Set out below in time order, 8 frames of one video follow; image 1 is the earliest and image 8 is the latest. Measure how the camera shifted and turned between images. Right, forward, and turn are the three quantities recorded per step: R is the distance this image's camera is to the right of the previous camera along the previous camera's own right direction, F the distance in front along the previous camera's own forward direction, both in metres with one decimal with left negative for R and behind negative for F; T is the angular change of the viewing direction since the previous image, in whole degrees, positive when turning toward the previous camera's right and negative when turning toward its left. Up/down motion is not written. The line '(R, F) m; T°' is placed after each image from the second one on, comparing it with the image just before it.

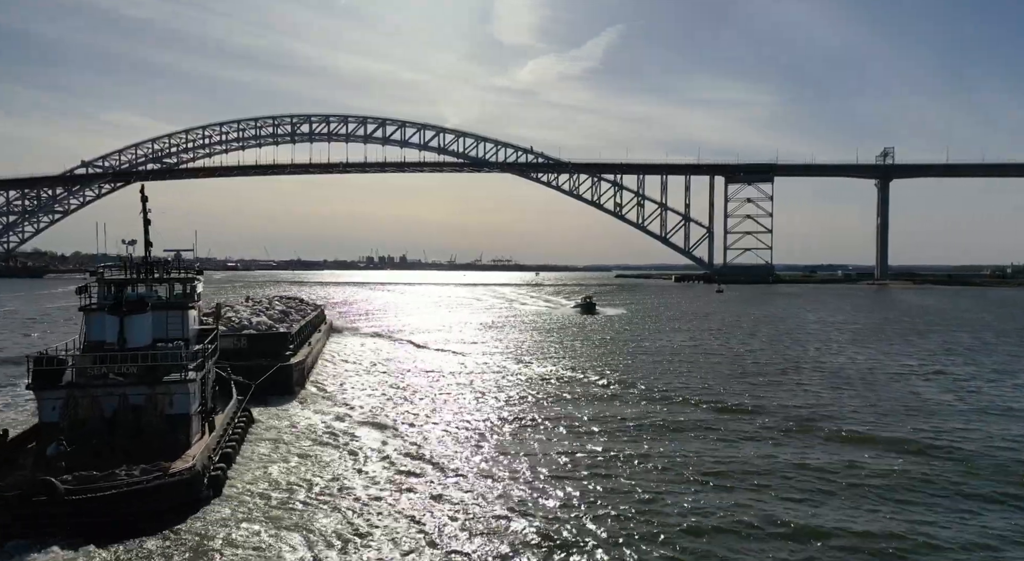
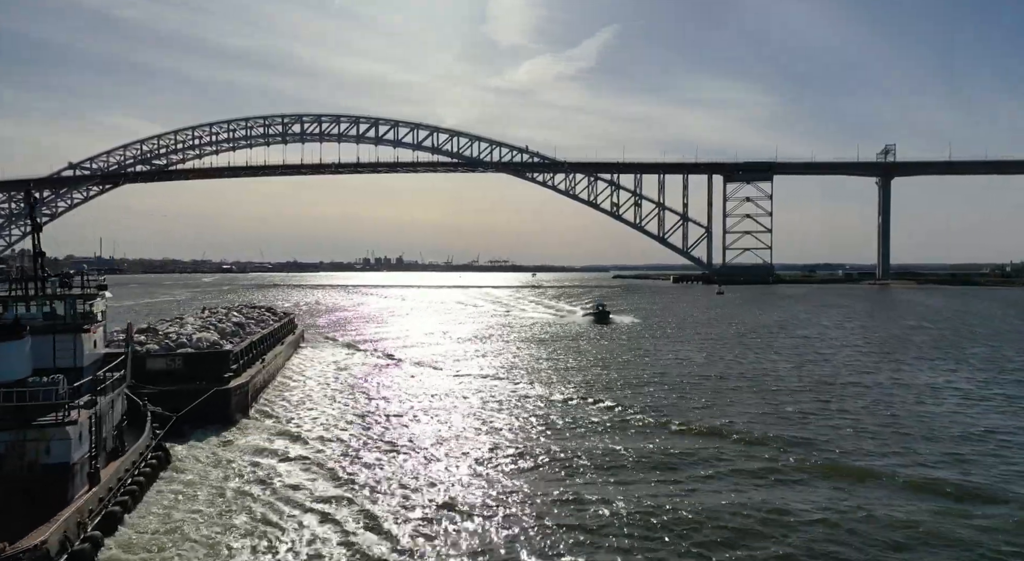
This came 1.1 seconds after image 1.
(+0.3, +2.3) m; 0°
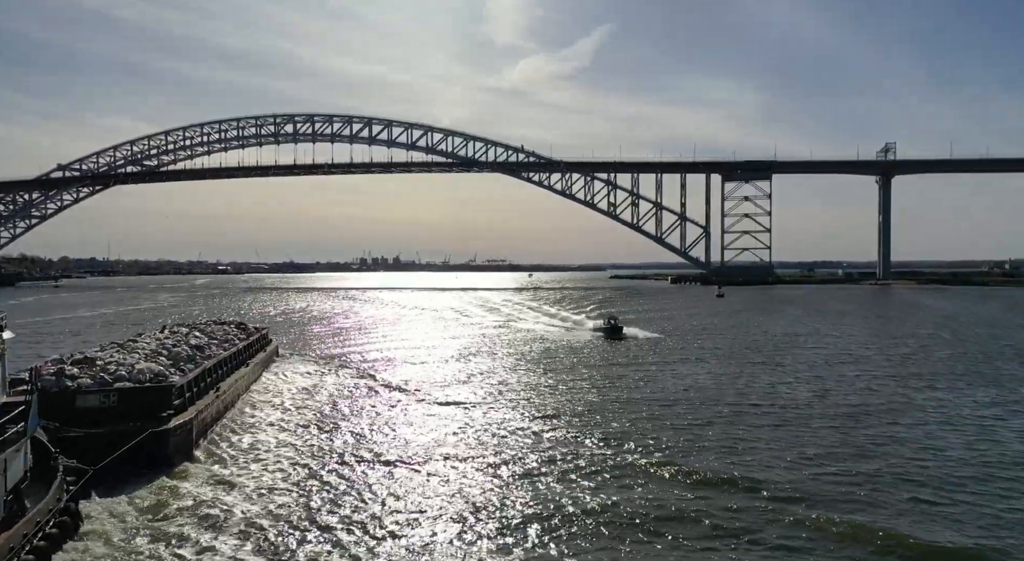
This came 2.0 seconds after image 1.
(+0.2, +1.7) m; 0°
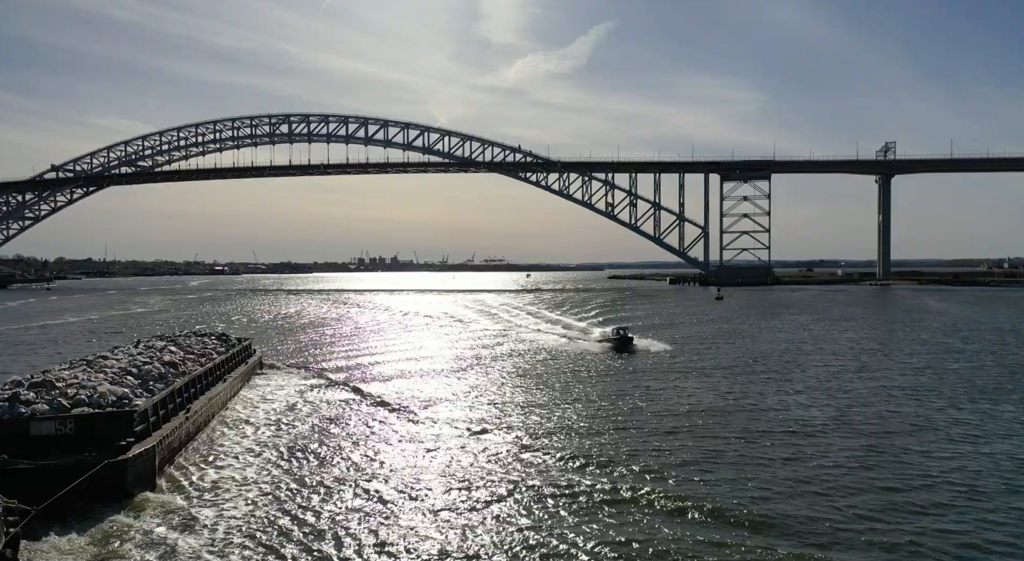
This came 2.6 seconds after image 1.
(+0.1, +1.0) m; 0°
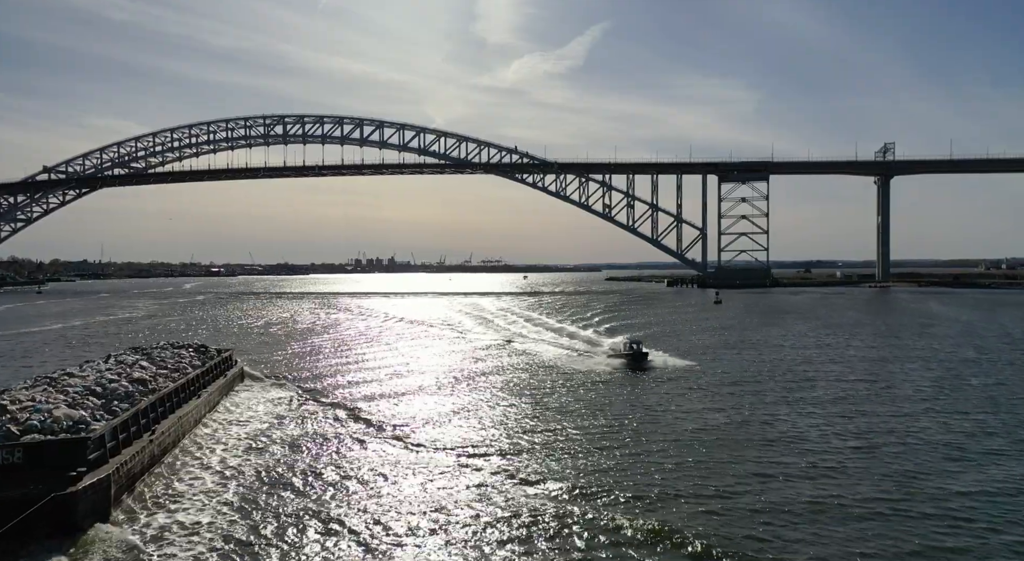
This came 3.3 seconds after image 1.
(+0.1, +1.1) m; 0°
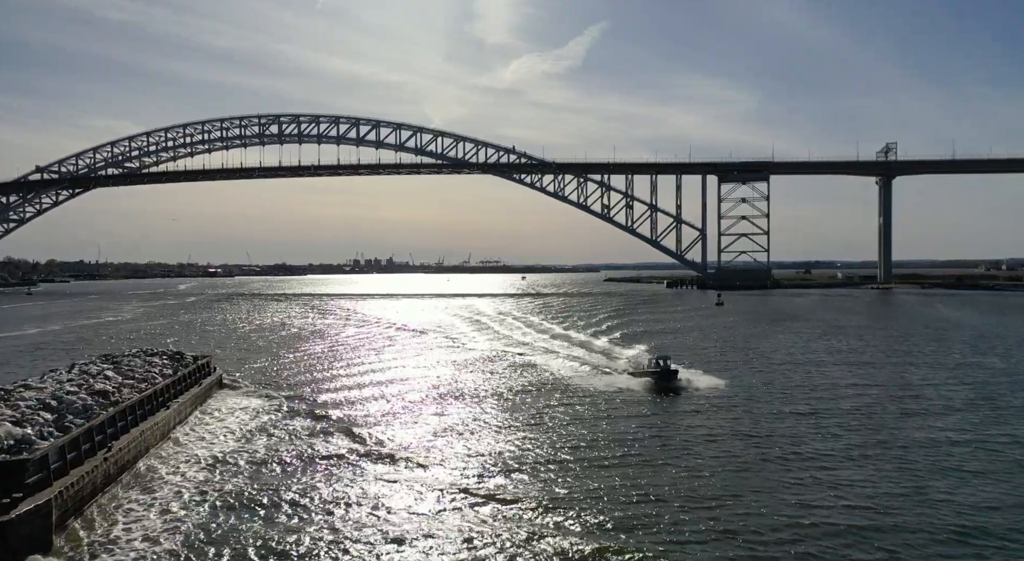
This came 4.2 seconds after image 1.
(+0.1, +1.4) m; 0°
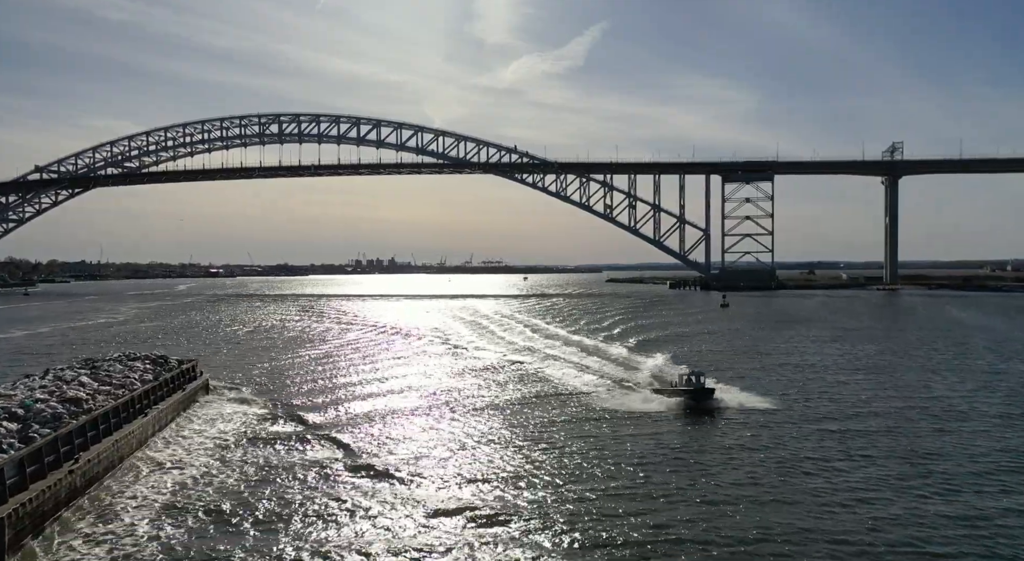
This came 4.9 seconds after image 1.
(0.0, +1.1) m; 0°
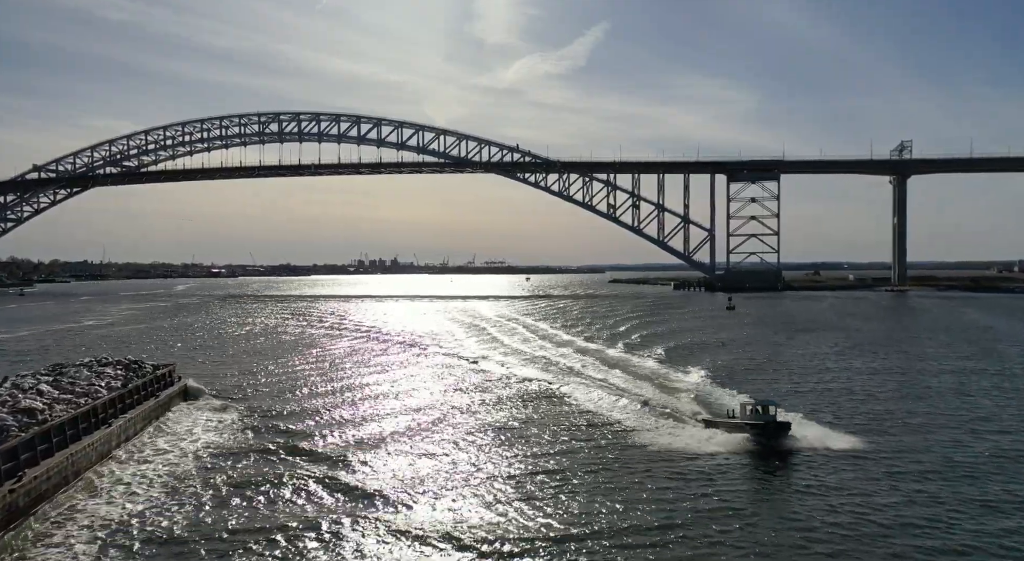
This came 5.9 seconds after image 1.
(-0.1, +1.6) m; 0°
